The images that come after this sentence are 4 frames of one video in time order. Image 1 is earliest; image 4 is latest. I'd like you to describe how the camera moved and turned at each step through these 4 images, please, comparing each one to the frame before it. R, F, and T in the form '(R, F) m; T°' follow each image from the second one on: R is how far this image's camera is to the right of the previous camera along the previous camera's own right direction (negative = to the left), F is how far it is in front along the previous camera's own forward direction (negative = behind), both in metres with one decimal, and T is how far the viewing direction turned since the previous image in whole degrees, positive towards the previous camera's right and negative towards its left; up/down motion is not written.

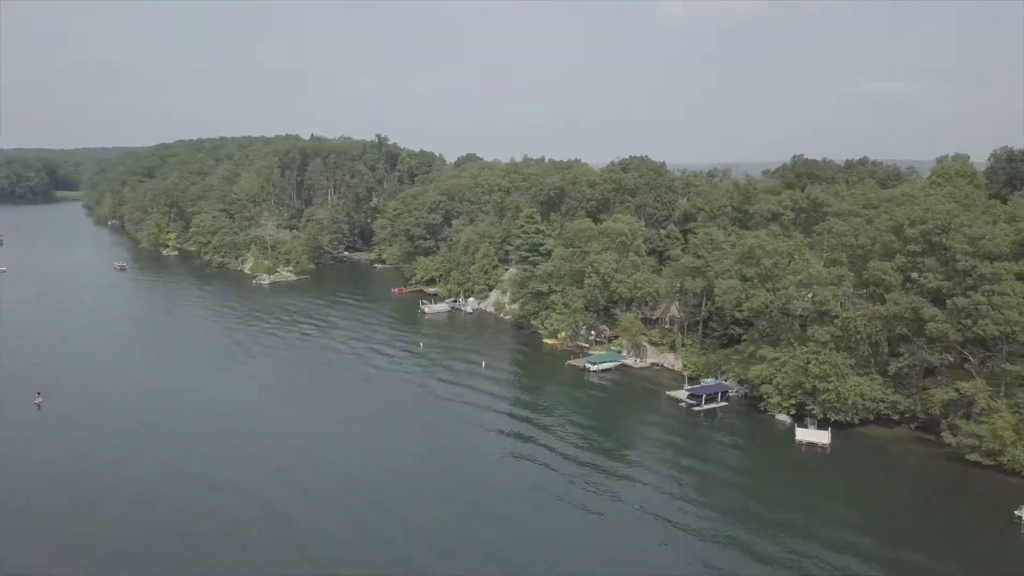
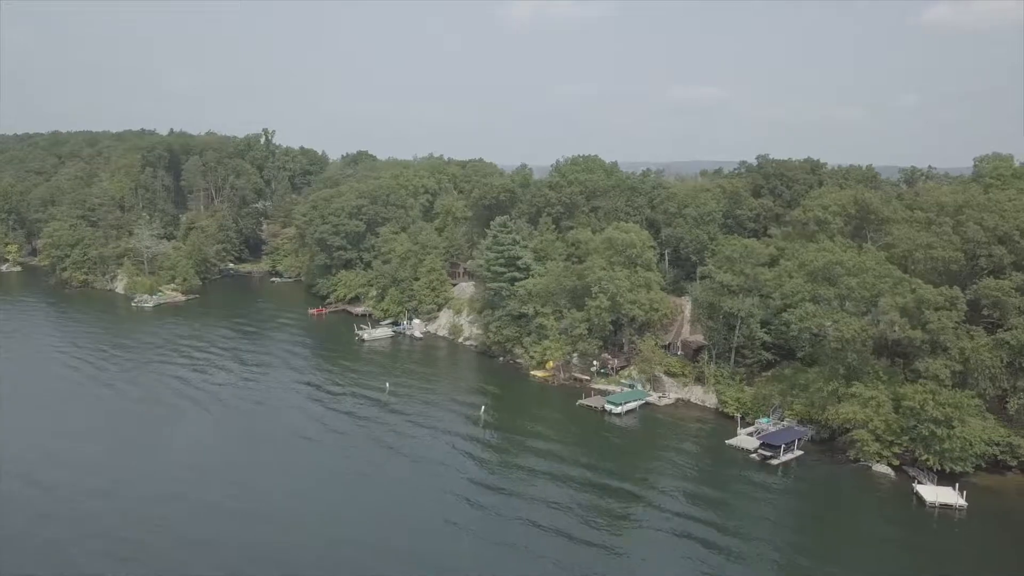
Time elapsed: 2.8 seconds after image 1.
(-7.0, +9.7) m; +10°
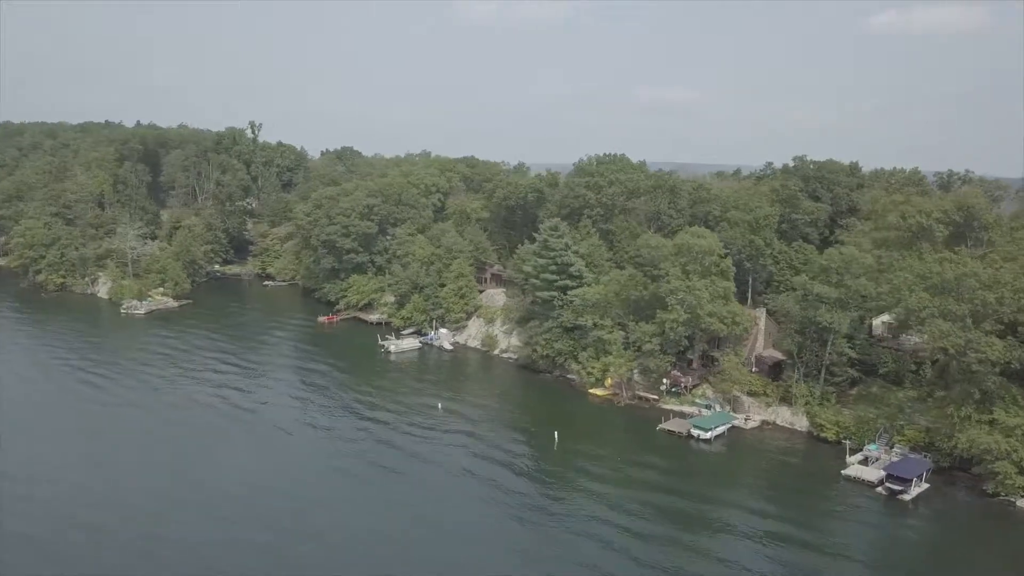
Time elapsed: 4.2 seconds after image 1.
(-5.4, +4.2) m; +3°
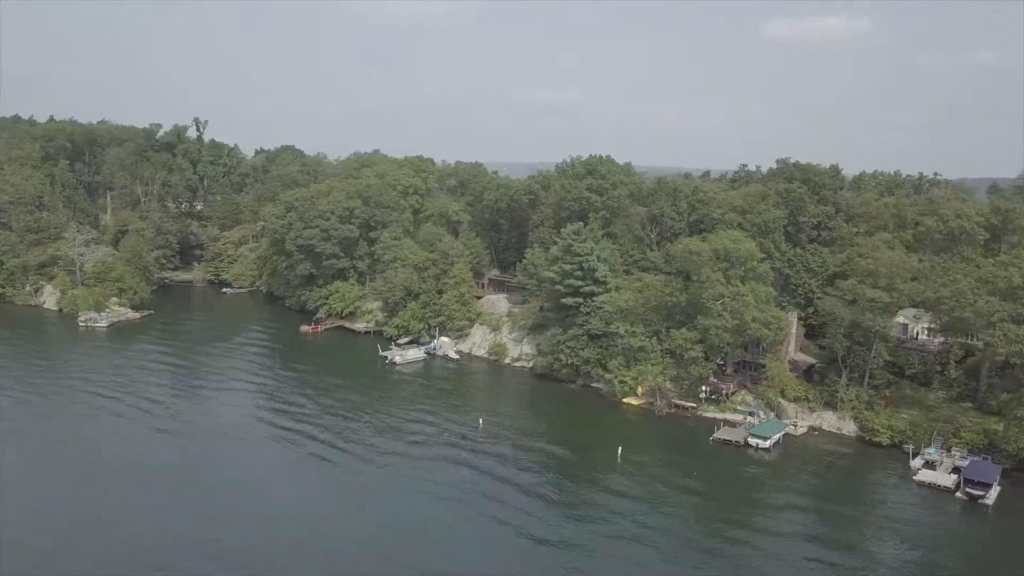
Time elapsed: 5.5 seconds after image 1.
(-6.1, +2.1) m; +7°
